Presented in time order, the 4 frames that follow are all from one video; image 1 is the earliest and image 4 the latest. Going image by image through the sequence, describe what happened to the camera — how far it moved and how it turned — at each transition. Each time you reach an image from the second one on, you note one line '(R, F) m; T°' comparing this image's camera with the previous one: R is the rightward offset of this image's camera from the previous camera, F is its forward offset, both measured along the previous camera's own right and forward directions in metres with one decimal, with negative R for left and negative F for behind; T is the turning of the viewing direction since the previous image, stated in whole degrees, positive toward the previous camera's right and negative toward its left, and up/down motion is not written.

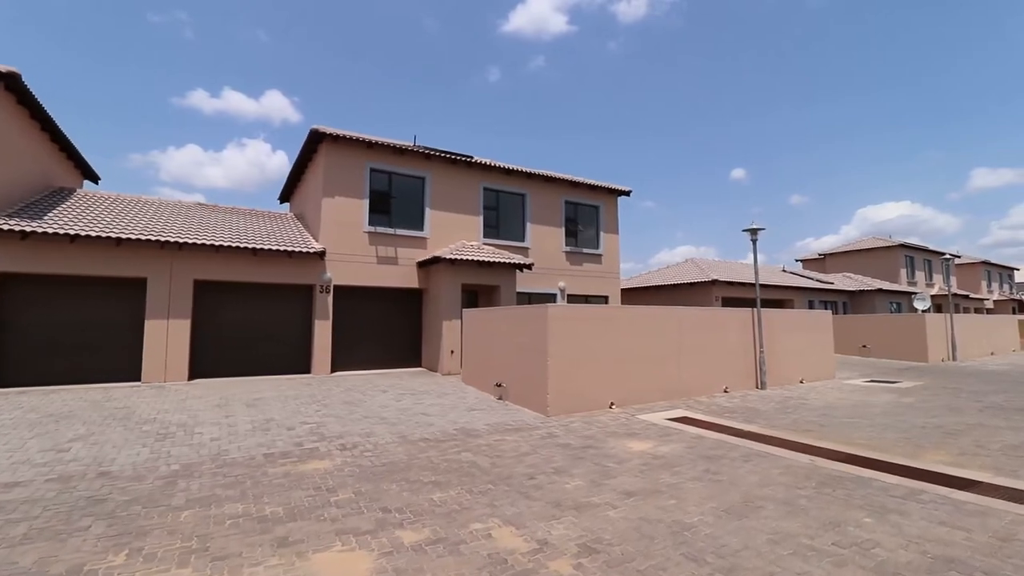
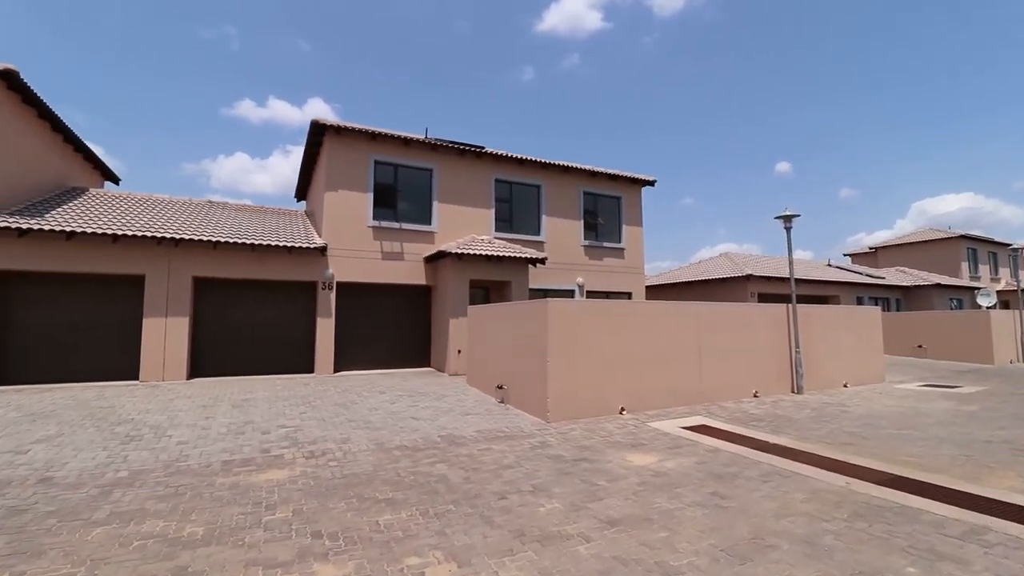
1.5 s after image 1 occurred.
(+0.8, +0.9) m; -4°
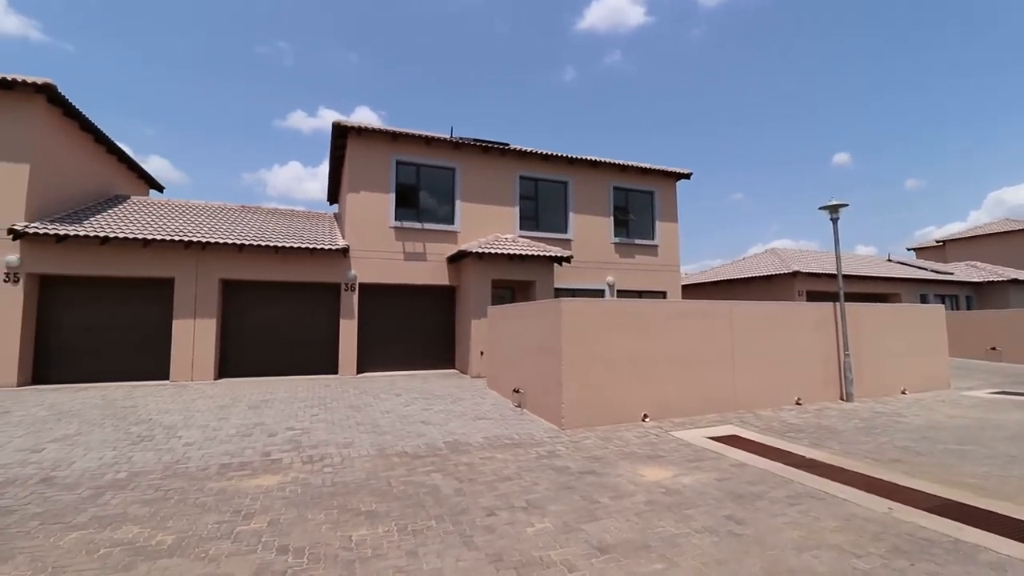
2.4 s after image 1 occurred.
(+0.6, +0.5) m; -5°
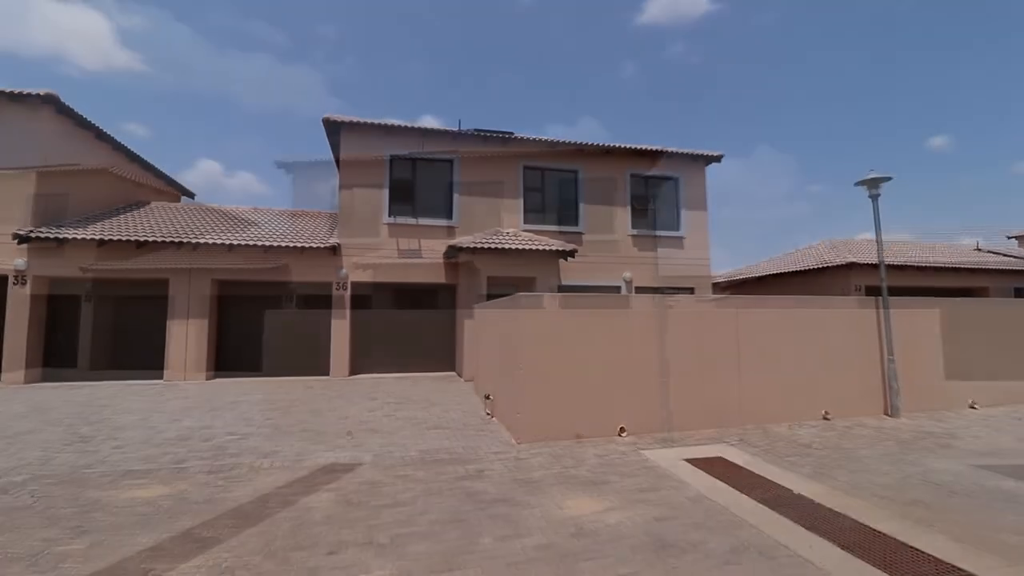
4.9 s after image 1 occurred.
(+1.8, +1.1) m; -8°
